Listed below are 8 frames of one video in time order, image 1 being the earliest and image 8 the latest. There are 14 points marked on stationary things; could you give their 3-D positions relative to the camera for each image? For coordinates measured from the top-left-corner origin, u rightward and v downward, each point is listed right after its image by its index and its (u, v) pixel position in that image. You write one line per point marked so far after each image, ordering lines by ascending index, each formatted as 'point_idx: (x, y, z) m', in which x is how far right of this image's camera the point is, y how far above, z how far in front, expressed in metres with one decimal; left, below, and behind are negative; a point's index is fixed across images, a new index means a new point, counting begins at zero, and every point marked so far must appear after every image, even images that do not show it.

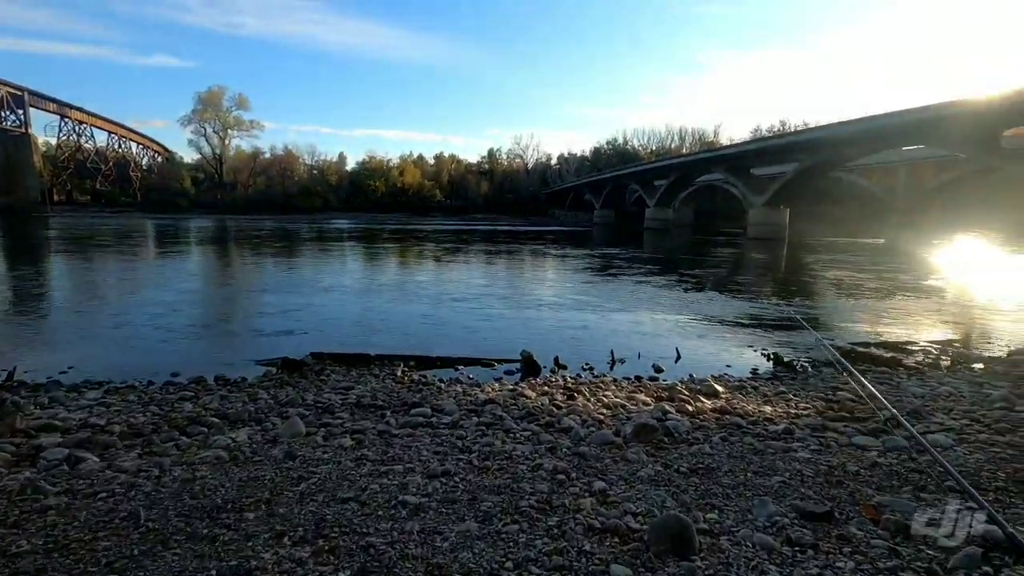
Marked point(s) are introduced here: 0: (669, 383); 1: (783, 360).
0: (+1.5, -0.9, +6.3) m
1: (+3.5, -0.9, +8.5) m
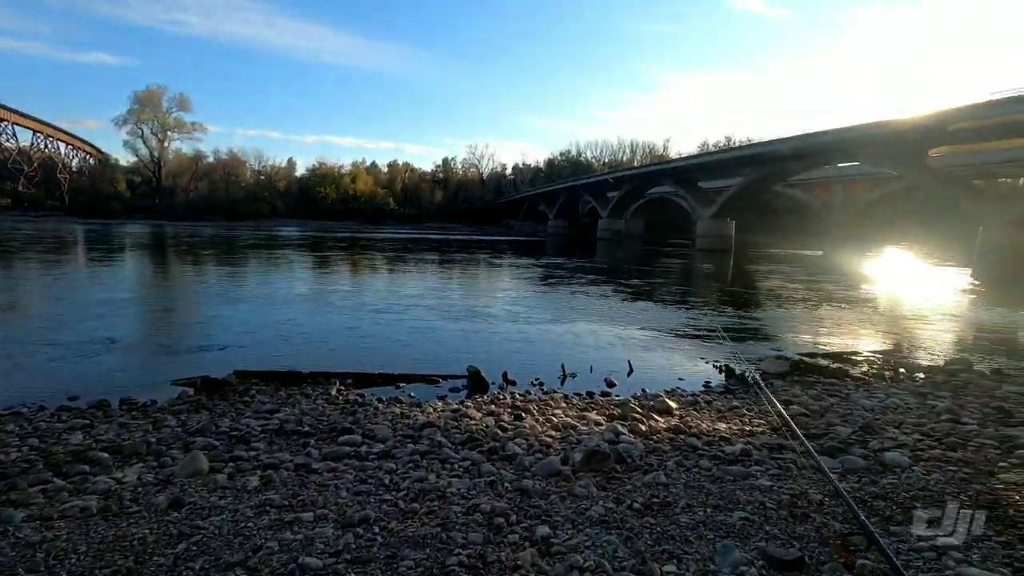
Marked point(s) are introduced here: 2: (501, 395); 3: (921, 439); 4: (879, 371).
0: (+1.0, -1.0, +6.1) m
1: (+2.9, -1.1, +8.4) m
2: (-0.1, -0.9, +5.4) m
3: (+3.5, -1.3, +5.5) m
4: (+5.3, -1.2, +9.4) m
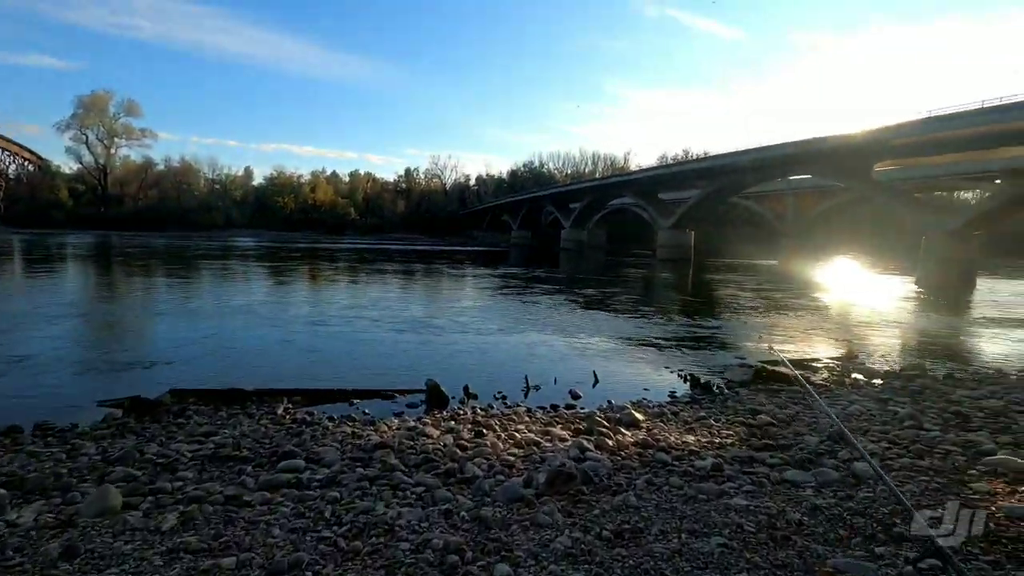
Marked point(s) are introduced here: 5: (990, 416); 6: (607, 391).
0: (+0.6, -1.1, +5.8) m
1: (+2.4, -1.2, +8.3) m
2: (-0.4, -1.0, +5.2) m
3: (+3.2, -1.3, +5.4) m
4: (+4.8, -1.3, +9.5) m
5: (+5.1, -1.4, +7.1) m
6: (+1.1, -1.2, +7.5) m
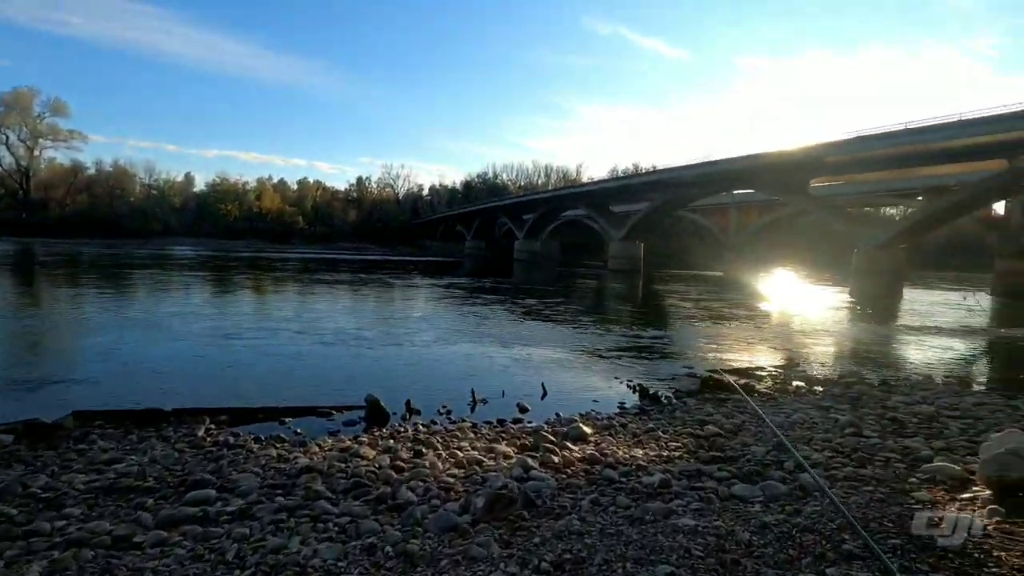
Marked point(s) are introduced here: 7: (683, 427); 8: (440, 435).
0: (+0.1, -1.2, +5.7) m
1: (+1.7, -1.3, +8.2) m
2: (-0.8, -1.1, +4.9) m
3: (+2.7, -1.4, +5.4) m
4: (+4.0, -1.4, +9.6) m
5: (+4.5, -1.5, +7.2) m
6: (+0.5, -1.3, +7.3) m
7: (+1.7, -1.4, +6.4) m
8: (-0.6, -1.1, +5.0) m
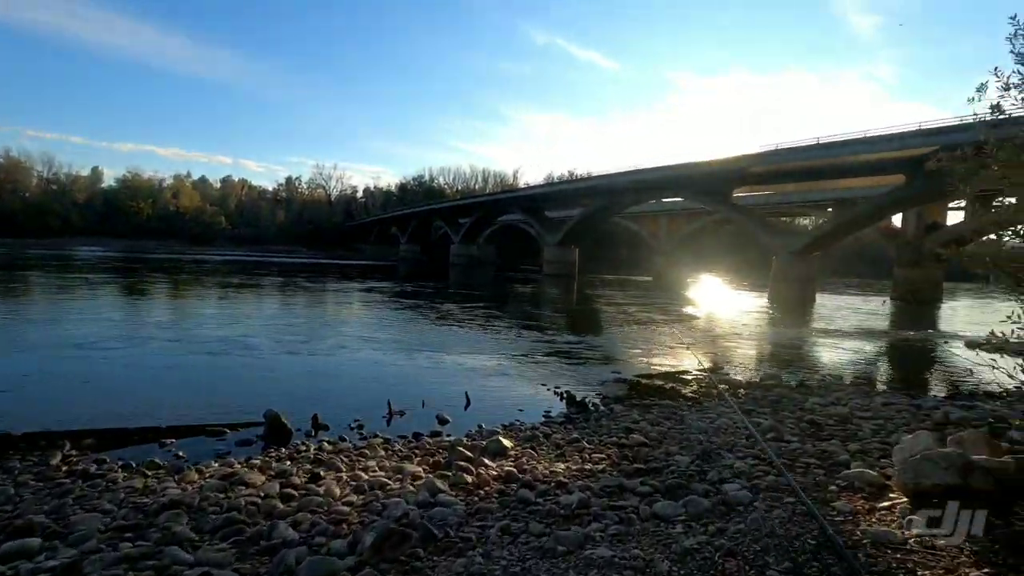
0: (-0.5, -1.3, +5.3) m
1: (+0.8, -1.4, +8.0) m
2: (-1.5, -1.1, +4.5) m
3: (+2.0, -1.5, +5.3) m
4: (+2.9, -1.5, +9.6) m
5: (+3.7, -1.5, +7.3) m
6: (-0.4, -1.4, +7.0) m
7: (+0.9, -1.4, +6.2) m
8: (-1.2, -1.2, +4.6) m
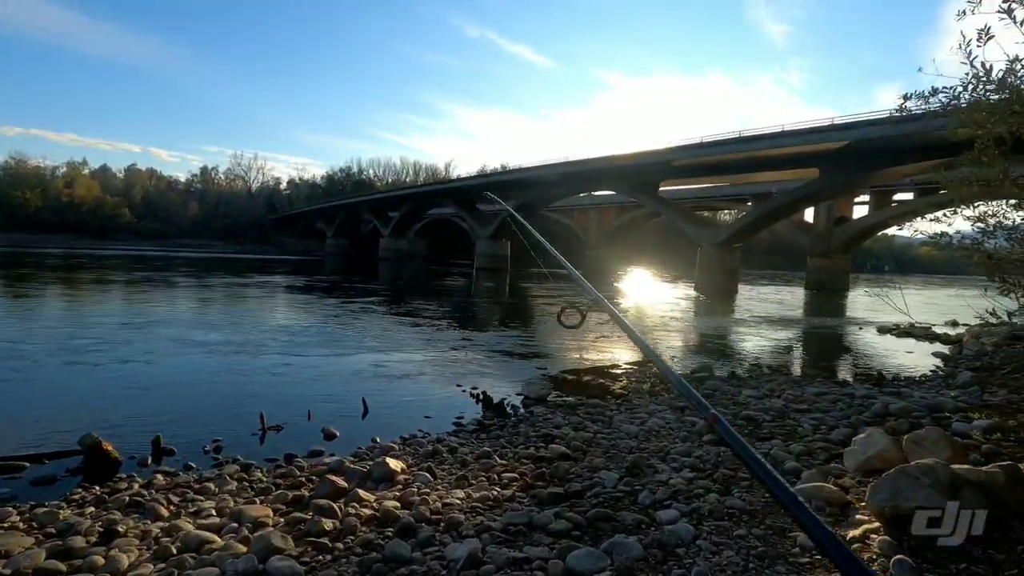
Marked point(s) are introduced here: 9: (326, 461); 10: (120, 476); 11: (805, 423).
0: (-1.3, -1.2, +4.3) m
1: (-0.2, -1.3, +7.1) m
2: (-2.1, -1.0, +3.3) m
3: (+1.3, -1.3, +4.5) m
4: (+1.7, -1.3, +8.9) m
5: (+2.7, -1.3, +6.7) m
6: (-1.3, -1.3, +6.0) m
7: (+0.1, -1.3, +5.3) m
8: (-1.8, -1.1, +3.5) m
9: (-1.3, -1.2, +4.7) m
10: (-2.3, -1.1, +3.6) m
11: (+2.9, -1.3, +6.3) m
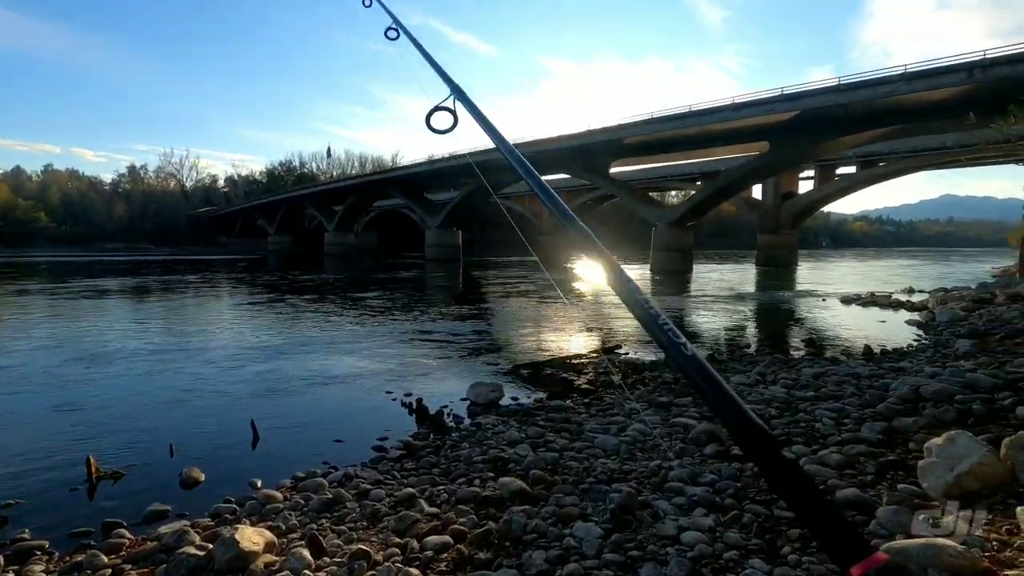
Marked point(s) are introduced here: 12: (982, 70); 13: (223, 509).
0: (-1.6, -1.1, +2.7) m
1: (-0.7, -1.1, +5.5) m
2: (-2.3, -1.0, +1.7) m
3: (+1.0, -1.1, +3.1) m
4: (+1.1, -1.0, +7.5) m
5: (+2.2, -1.0, +5.3) m
6: (-1.7, -1.1, +4.4) m
7: (-0.3, -1.1, +3.8) m
8: (-2.1, -1.0, +1.8) m
9: (-1.7, -1.2, +3.1) m
10: (-2.6, -1.1, +1.9) m
11: (+2.4, -1.0, +5.0) m
12: (+12.7, +5.8, +17.7) m
13: (-1.5, -1.1, +3.4) m
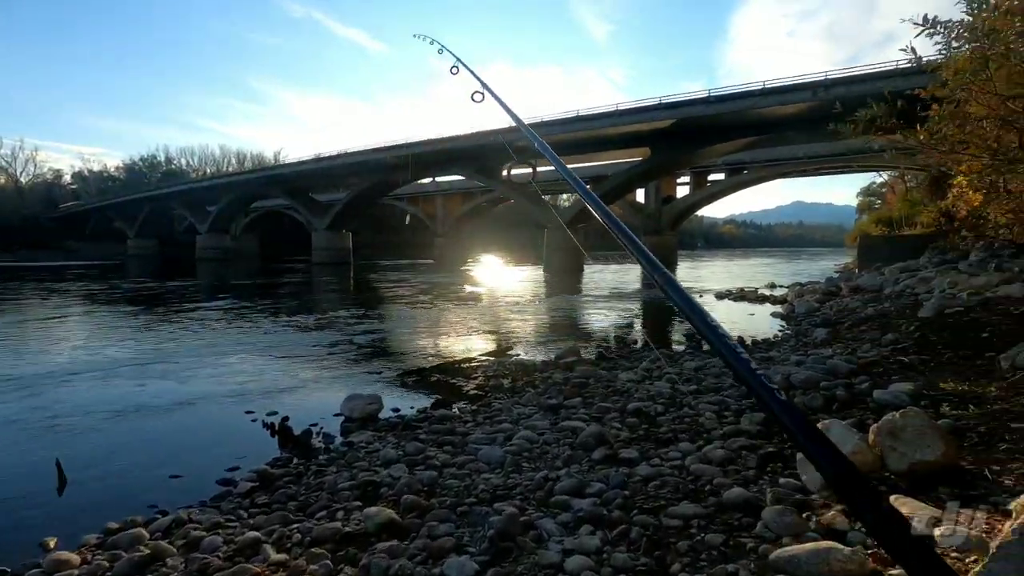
0: (-2.1, -1.1, +2.0) m
1: (-1.7, -1.1, +5.0) m
2: (-2.6, -1.1, +0.9) m
3: (+0.4, -1.1, +2.8) m
4: (-0.2, -1.1, +7.1) m
5: (+1.3, -1.0, +5.2) m
6: (-2.4, -1.2, +3.6) m
7: (-1.0, -1.2, +3.3) m
8: (-2.4, -1.1, +1.1) m
9: (-2.2, -1.2, +2.4) m
10: (-2.9, -1.1, +1.1) m
11: (+1.5, -1.0, +4.9) m
12: (+9.4, +6.0, +19.1) m
13: (-2.1, -1.2, +2.7) m
